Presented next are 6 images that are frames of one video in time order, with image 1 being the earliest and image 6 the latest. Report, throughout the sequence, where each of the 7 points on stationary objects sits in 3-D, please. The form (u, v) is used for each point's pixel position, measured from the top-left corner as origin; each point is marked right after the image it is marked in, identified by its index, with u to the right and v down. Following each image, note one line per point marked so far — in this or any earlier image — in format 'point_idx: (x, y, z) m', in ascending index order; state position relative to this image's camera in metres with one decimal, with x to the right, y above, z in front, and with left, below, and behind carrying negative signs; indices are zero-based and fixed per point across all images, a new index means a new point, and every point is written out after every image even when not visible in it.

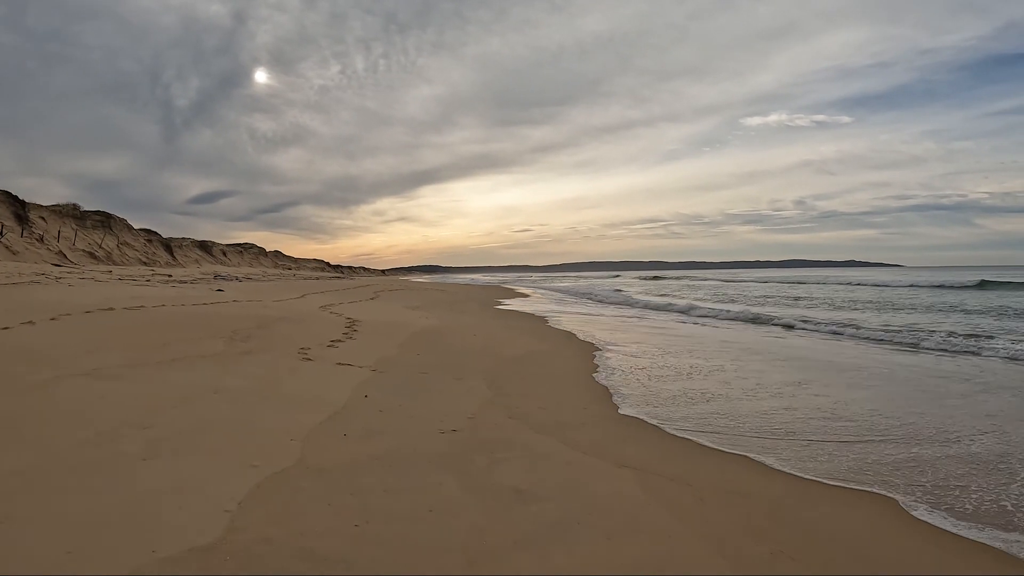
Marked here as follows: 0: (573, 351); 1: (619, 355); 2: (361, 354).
0: (+1.1, -1.0, +8.1) m
1: (+1.8, -1.1, +8.0) m
2: (-2.0, -0.9, +6.6) m
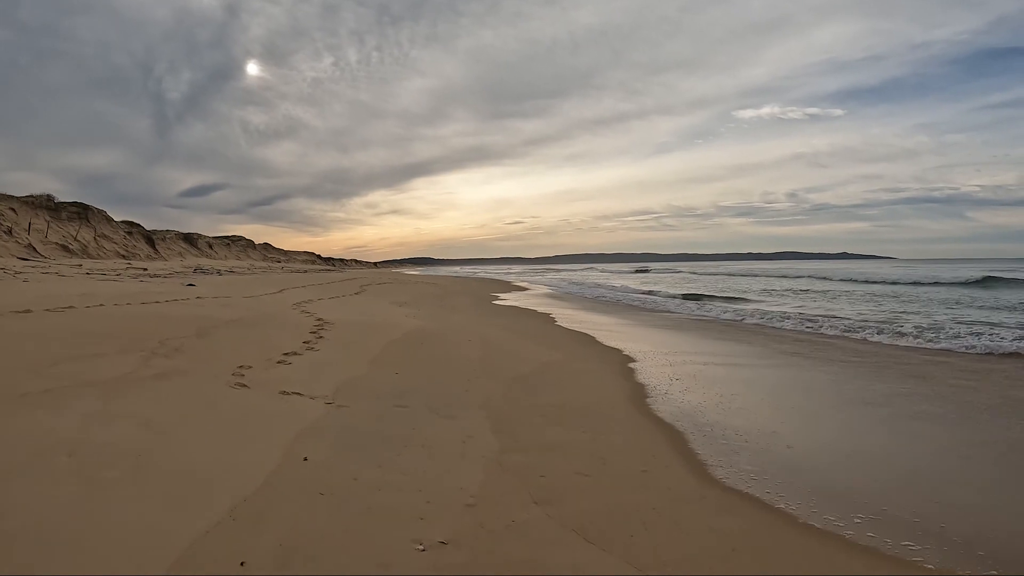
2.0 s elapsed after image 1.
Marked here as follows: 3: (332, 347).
0: (+1.2, -1.0, +6.4) m
1: (+1.9, -1.1, +6.3) m
2: (-1.9, -0.9, +4.9) m
3: (-2.3, -0.7, +6.2) m
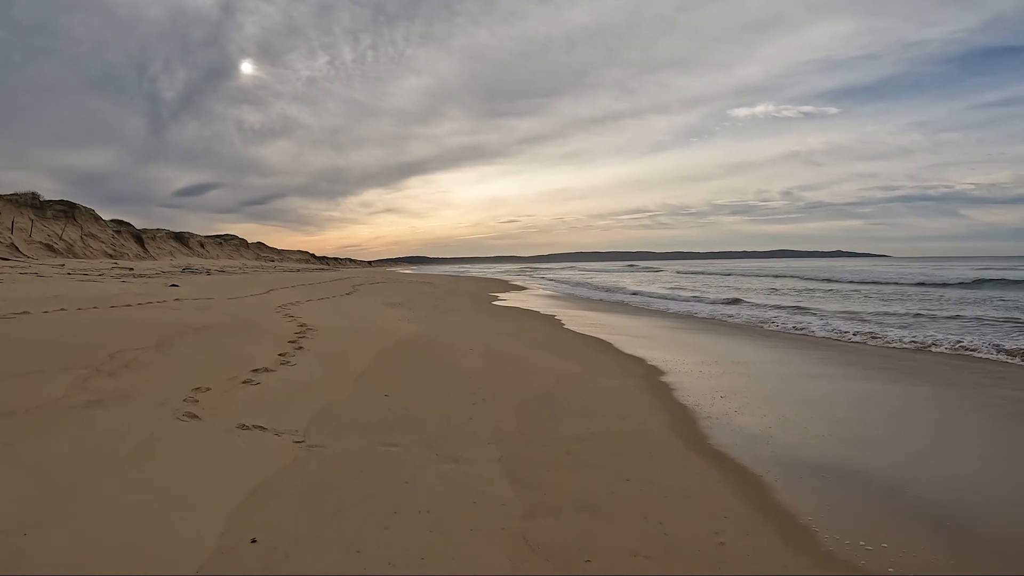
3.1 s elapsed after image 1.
0: (+1.3, -1.0, +5.6) m
1: (+2.0, -1.1, +5.5) m
2: (-1.8, -0.9, +4.0) m
3: (-2.2, -0.8, +5.3) m
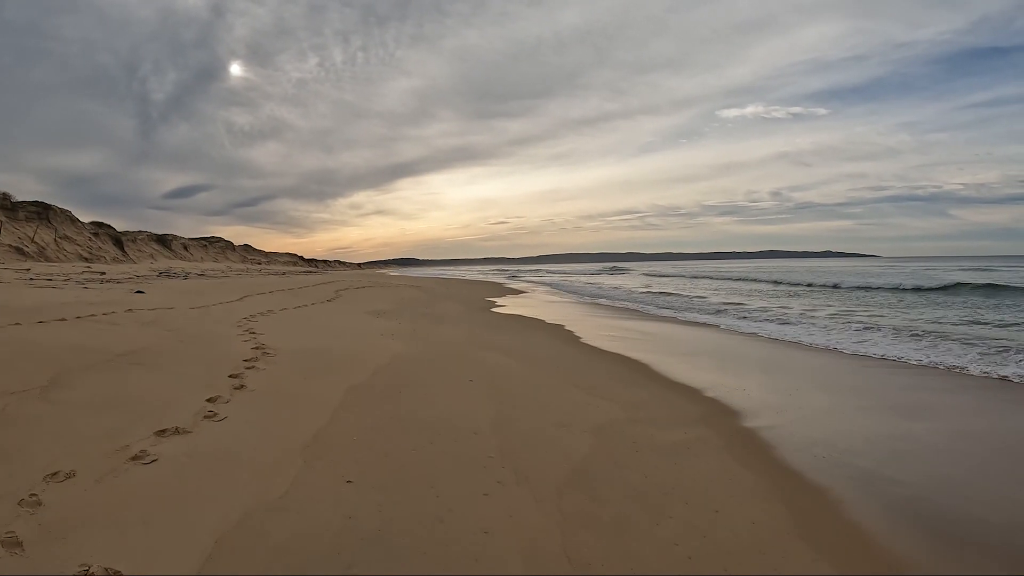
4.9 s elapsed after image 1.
0: (+1.4, -1.1, +4.1) m
1: (+2.2, -1.2, +4.1) m
2: (-1.6, -1.1, +2.5) m
3: (-2.0, -0.9, +3.8) m
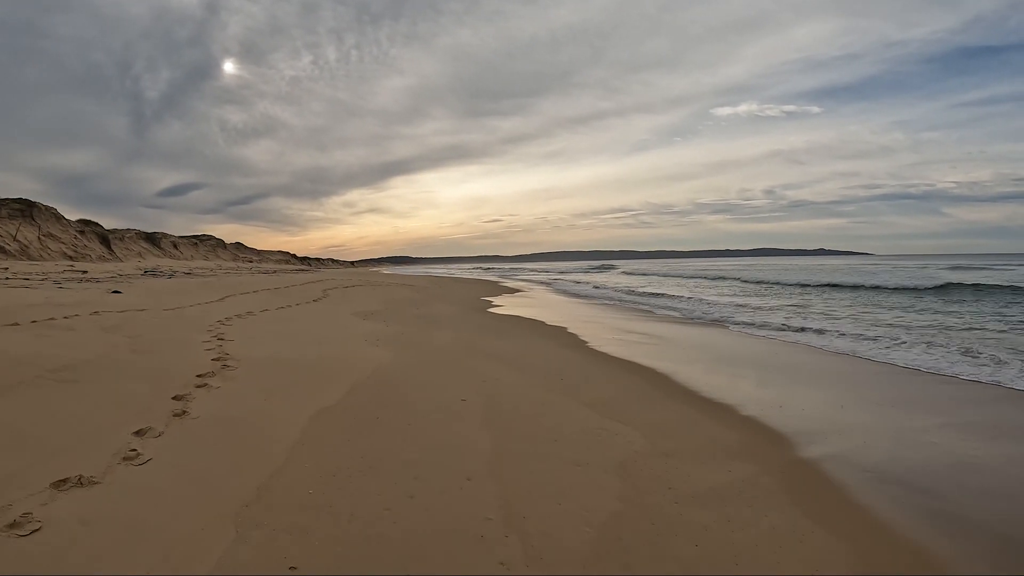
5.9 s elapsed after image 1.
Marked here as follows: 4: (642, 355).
0: (+1.4, -1.2, +3.4) m
1: (+2.2, -1.3, +3.3) m
2: (-1.5, -1.1, +1.7) m
3: (-2.0, -1.0, +3.0) m
4: (+2.0, -1.1, +8.0) m
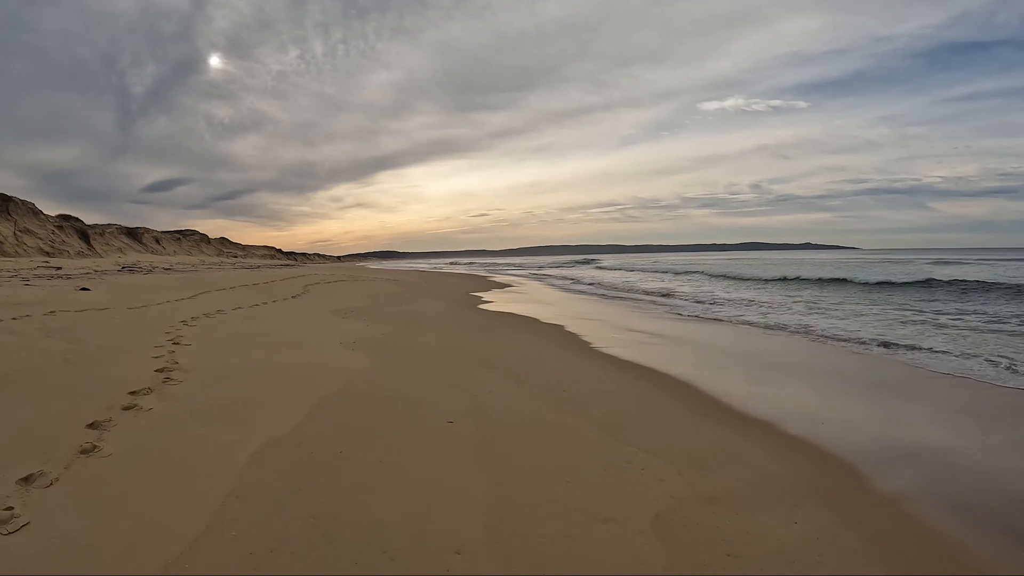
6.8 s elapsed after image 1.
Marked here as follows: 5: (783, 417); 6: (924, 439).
0: (+1.5, -1.2, +2.7) m
1: (+2.2, -1.2, +2.7) m
2: (-1.5, -1.1, +1.0) m
3: (-2.0, -1.0, +2.3) m
4: (+2.0, -1.0, +7.4) m
5: (+2.3, -1.1, +4.4) m
6: (+3.2, -1.2, +4.0) m
